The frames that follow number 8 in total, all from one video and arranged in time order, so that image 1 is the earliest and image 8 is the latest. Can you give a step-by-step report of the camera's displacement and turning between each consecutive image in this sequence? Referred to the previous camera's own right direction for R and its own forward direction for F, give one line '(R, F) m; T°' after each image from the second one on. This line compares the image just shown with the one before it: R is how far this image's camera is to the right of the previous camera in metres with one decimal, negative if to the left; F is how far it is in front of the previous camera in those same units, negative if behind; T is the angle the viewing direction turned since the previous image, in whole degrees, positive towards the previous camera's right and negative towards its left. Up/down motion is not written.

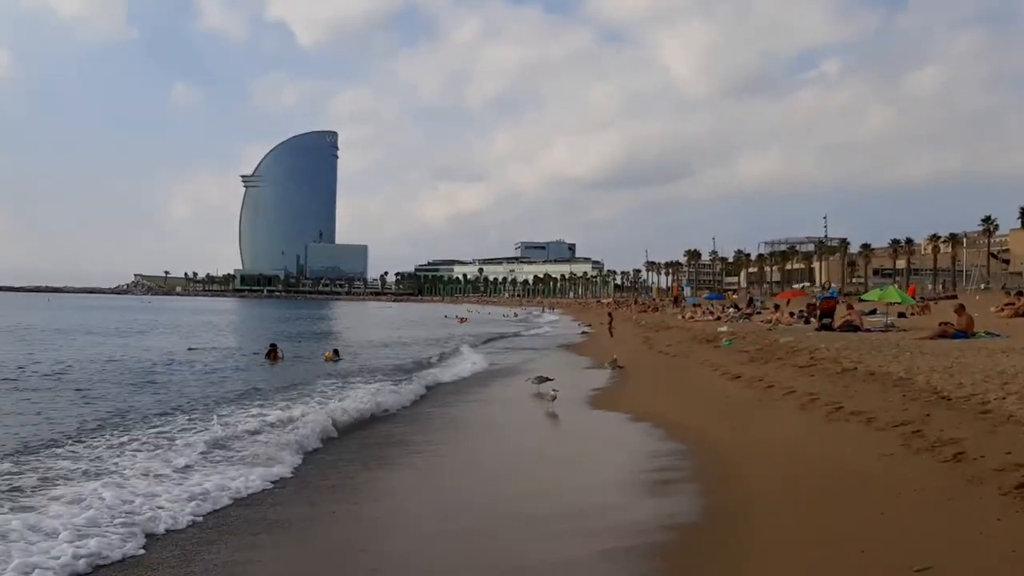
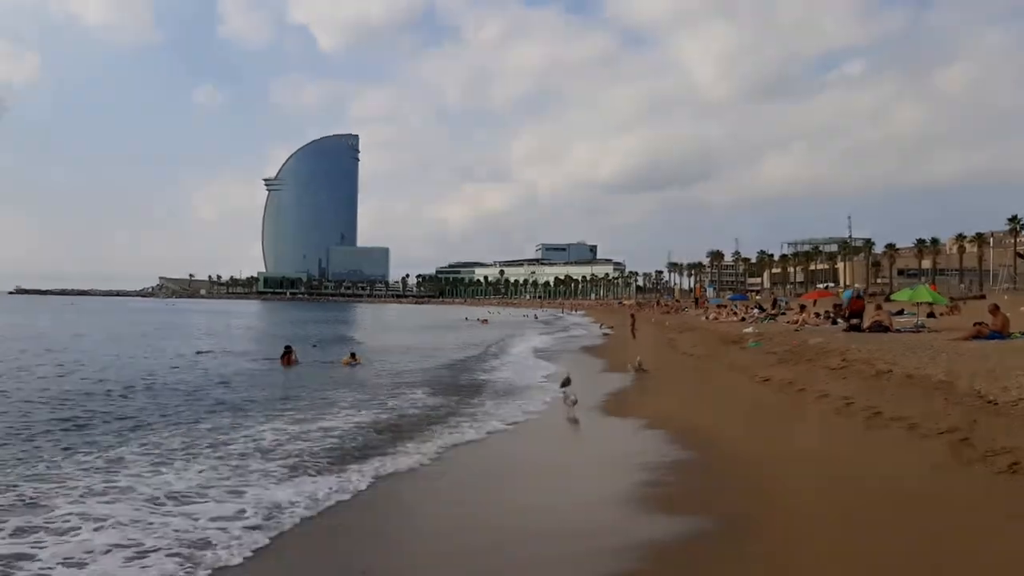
(0.0, +0.4) m; -2°
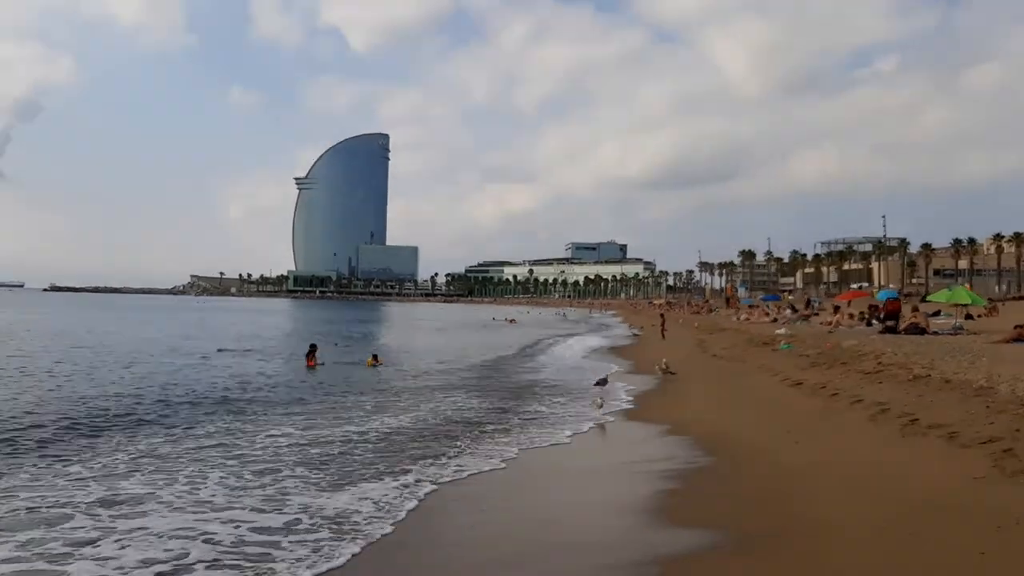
(+0.1, +0.2) m; -2°
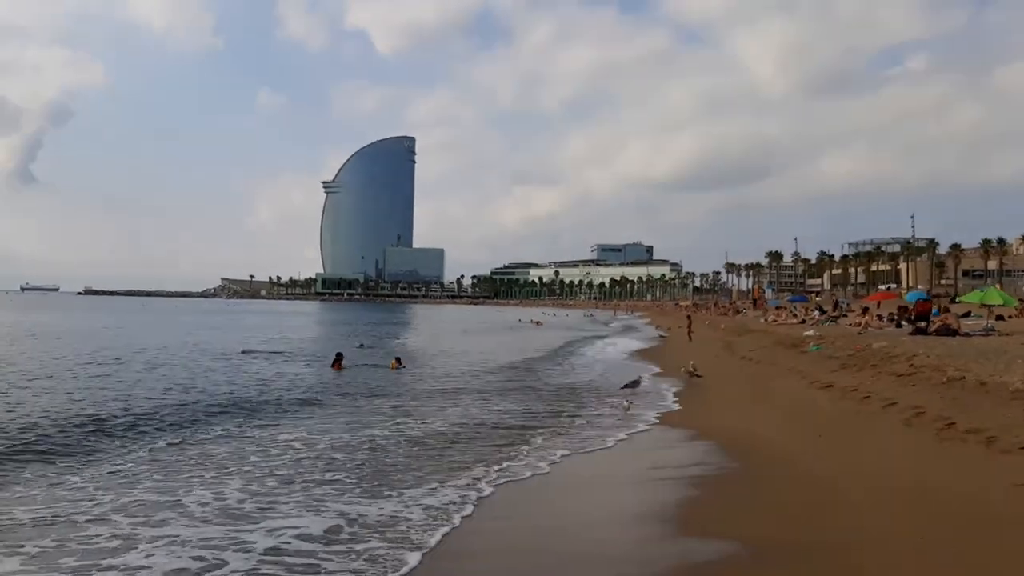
(0.0, +0.1) m; -2°
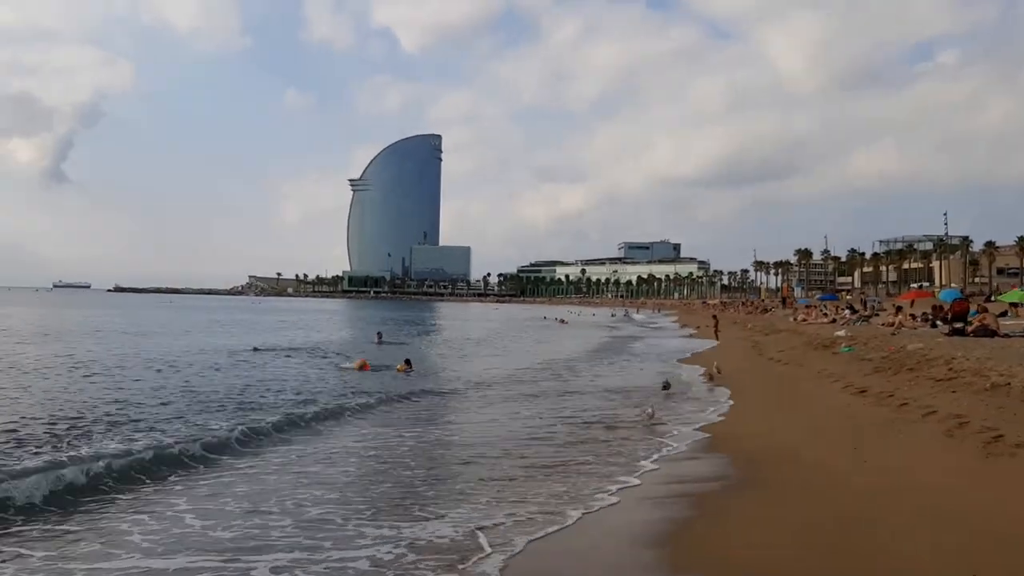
(+0.2, +0.5) m; -2°
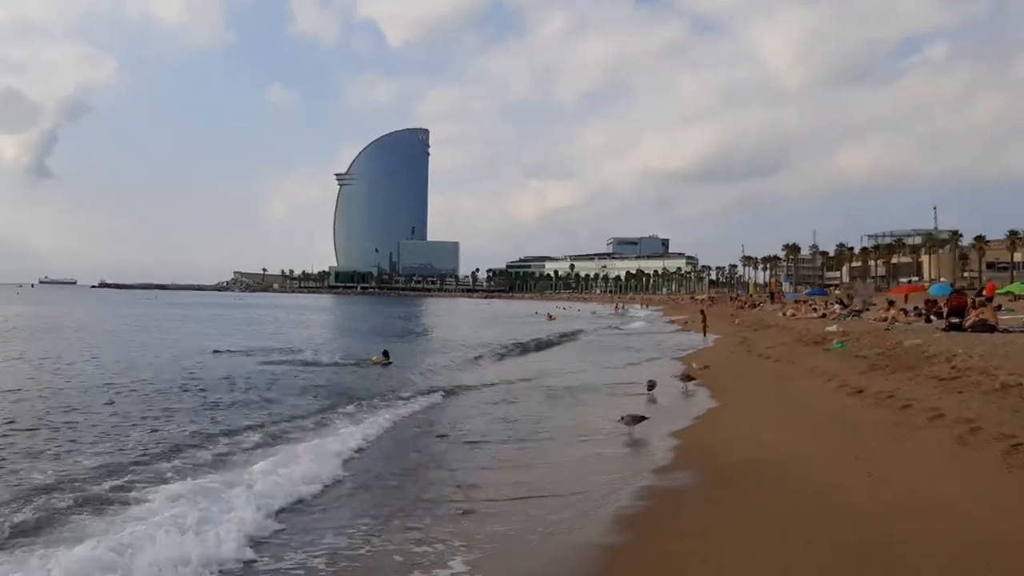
(+0.3, +1.0) m; +1°
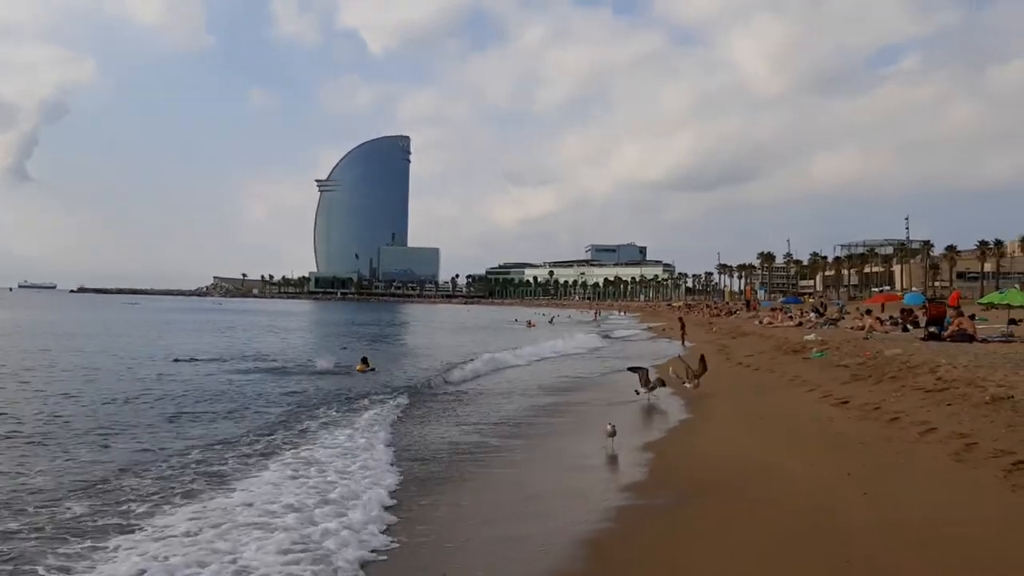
(+0.1, +0.5) m; +2°
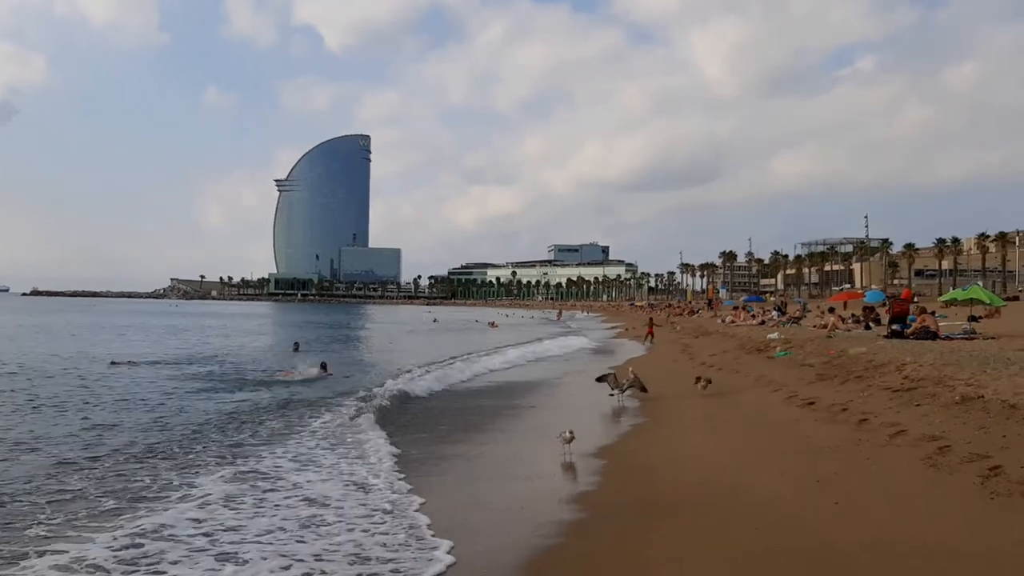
(+0.1, +0.5) m; +3°
